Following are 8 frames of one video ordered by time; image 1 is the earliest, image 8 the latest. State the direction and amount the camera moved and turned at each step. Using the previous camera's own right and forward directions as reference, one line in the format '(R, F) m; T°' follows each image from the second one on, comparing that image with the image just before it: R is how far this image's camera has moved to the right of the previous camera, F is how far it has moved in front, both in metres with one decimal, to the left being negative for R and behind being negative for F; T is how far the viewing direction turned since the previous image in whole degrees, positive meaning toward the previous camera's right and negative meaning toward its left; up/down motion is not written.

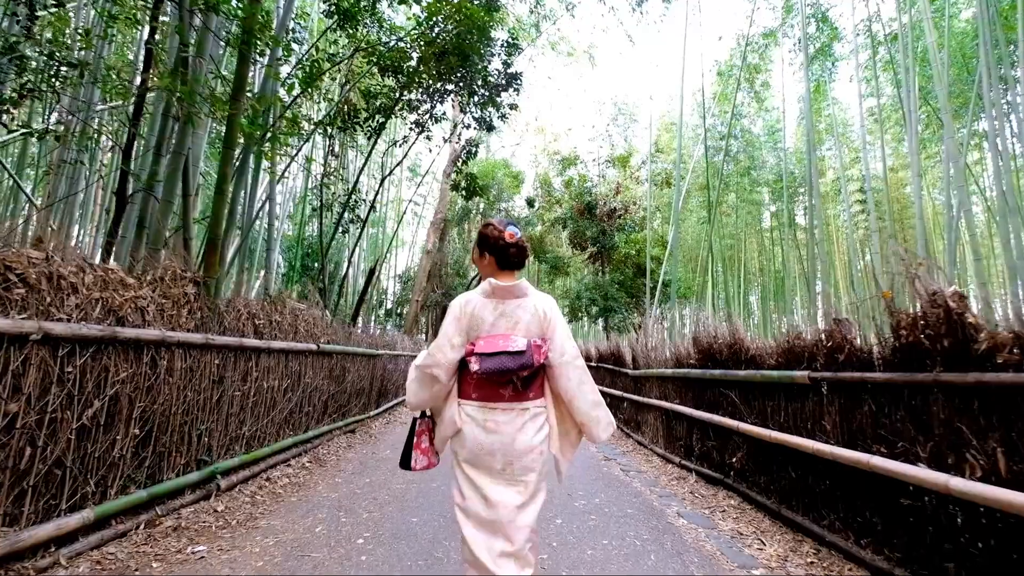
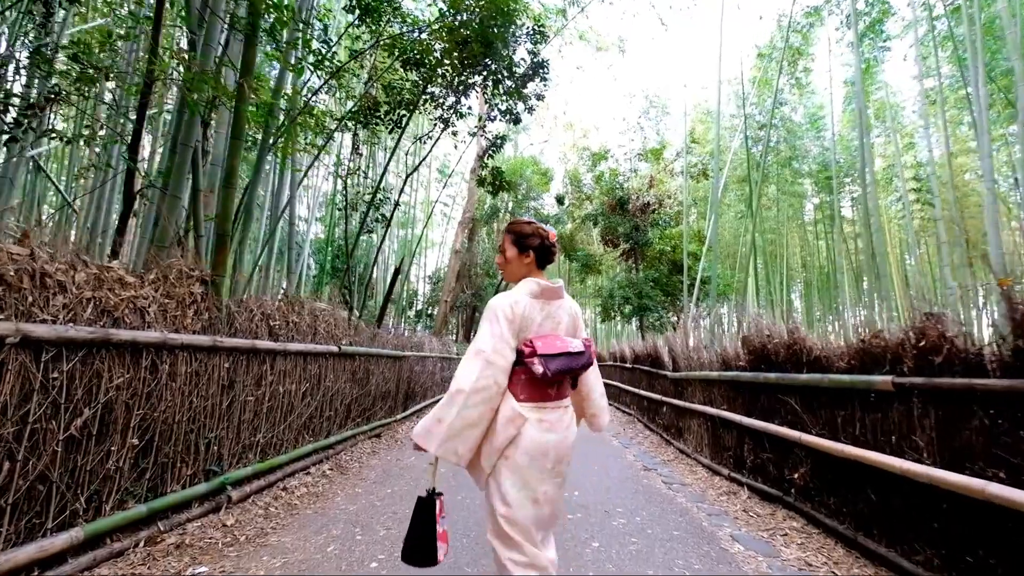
(0.0, +0.3) m; -4°
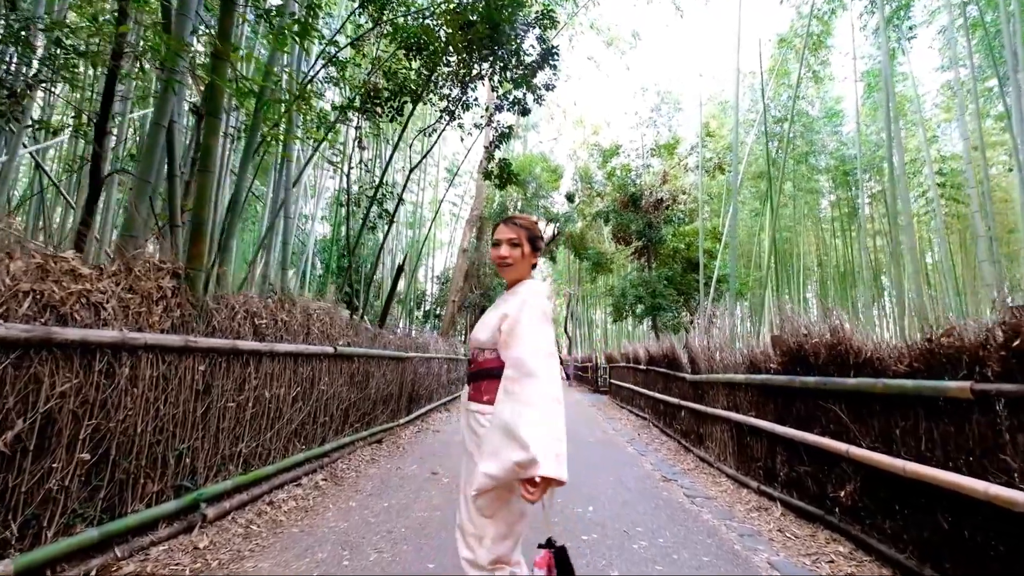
(0.0, +0.4) m; -1°
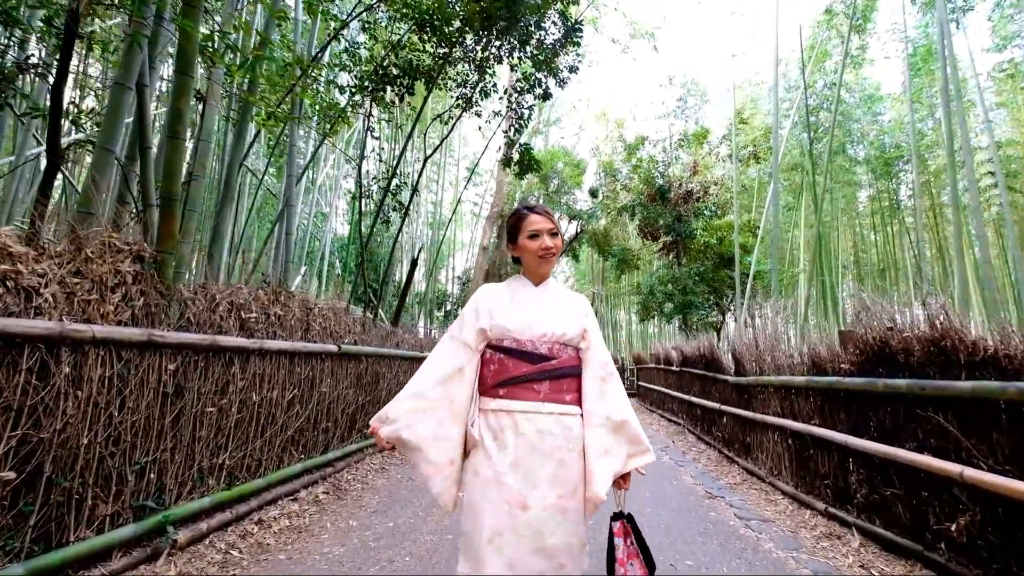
(0.0, +0.5) m; -3°
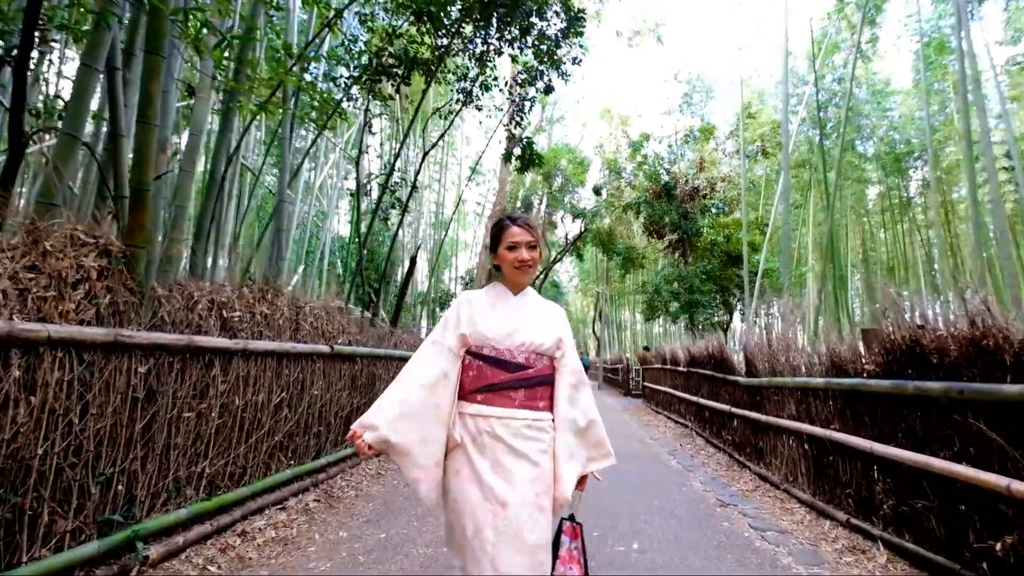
(0.0, +0.2) m; -1°
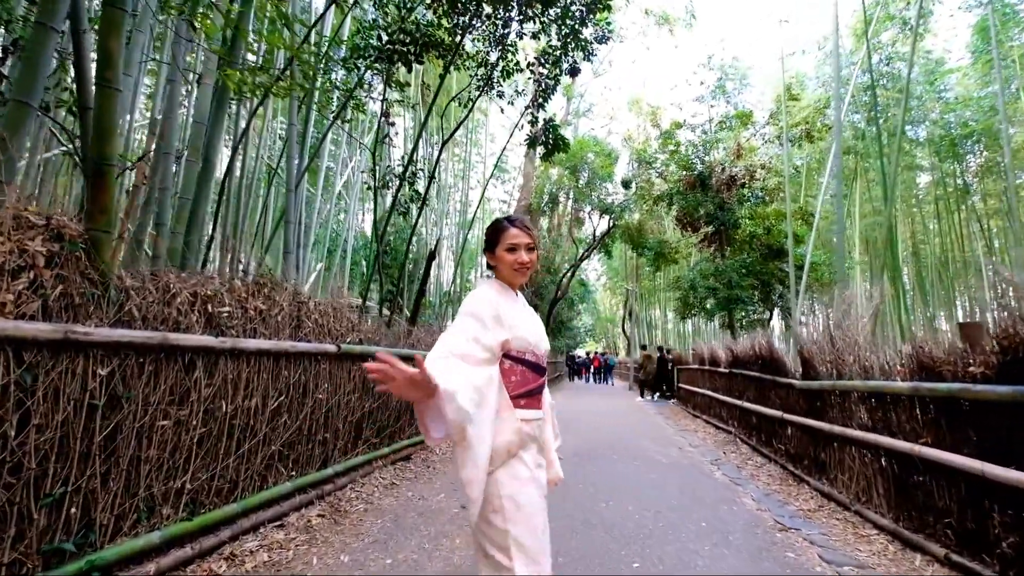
(0.0, +0.4) m; -3°
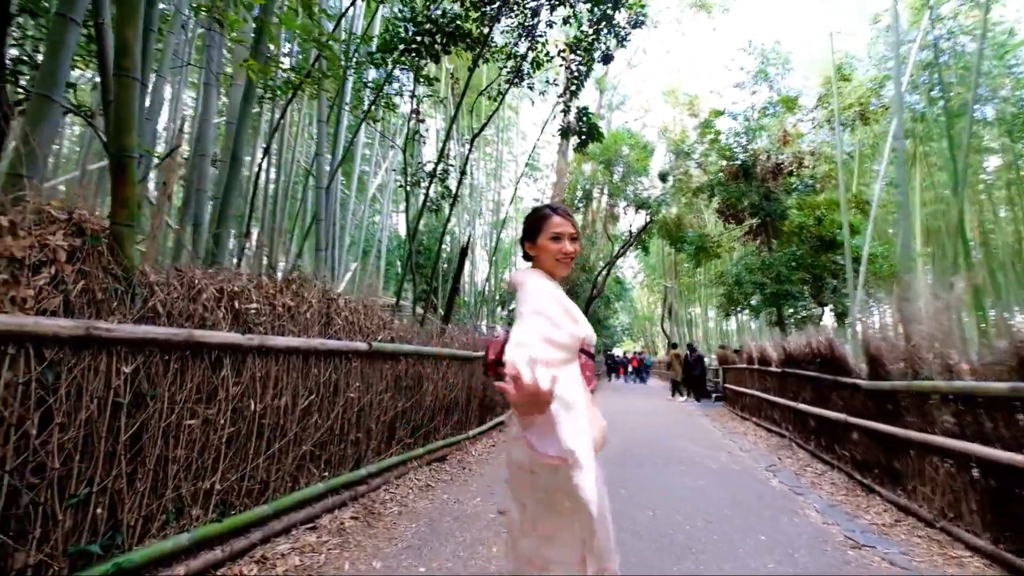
(0.0, +0.2) m; -4°
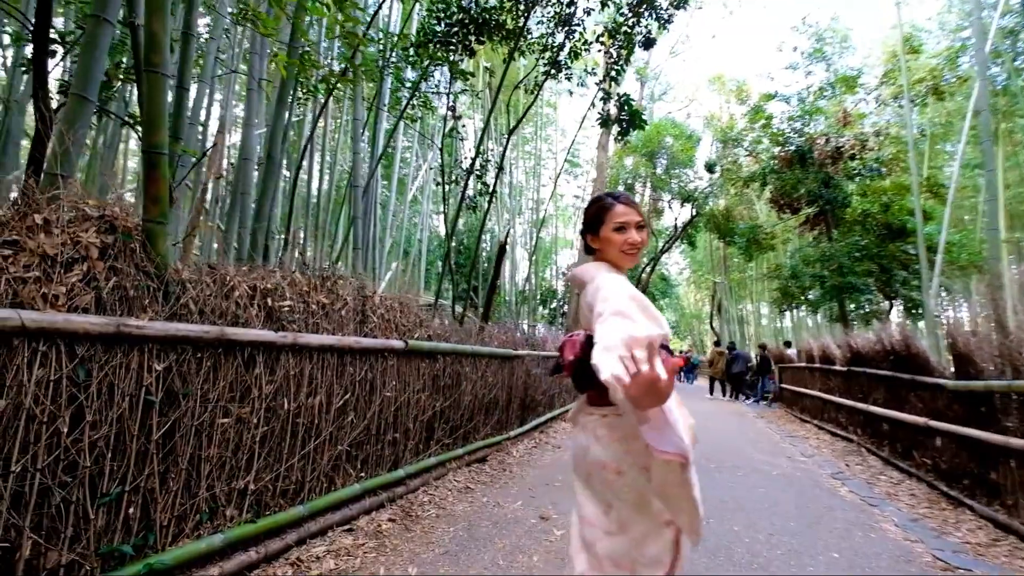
(0.0, +0.2) m; -5°
